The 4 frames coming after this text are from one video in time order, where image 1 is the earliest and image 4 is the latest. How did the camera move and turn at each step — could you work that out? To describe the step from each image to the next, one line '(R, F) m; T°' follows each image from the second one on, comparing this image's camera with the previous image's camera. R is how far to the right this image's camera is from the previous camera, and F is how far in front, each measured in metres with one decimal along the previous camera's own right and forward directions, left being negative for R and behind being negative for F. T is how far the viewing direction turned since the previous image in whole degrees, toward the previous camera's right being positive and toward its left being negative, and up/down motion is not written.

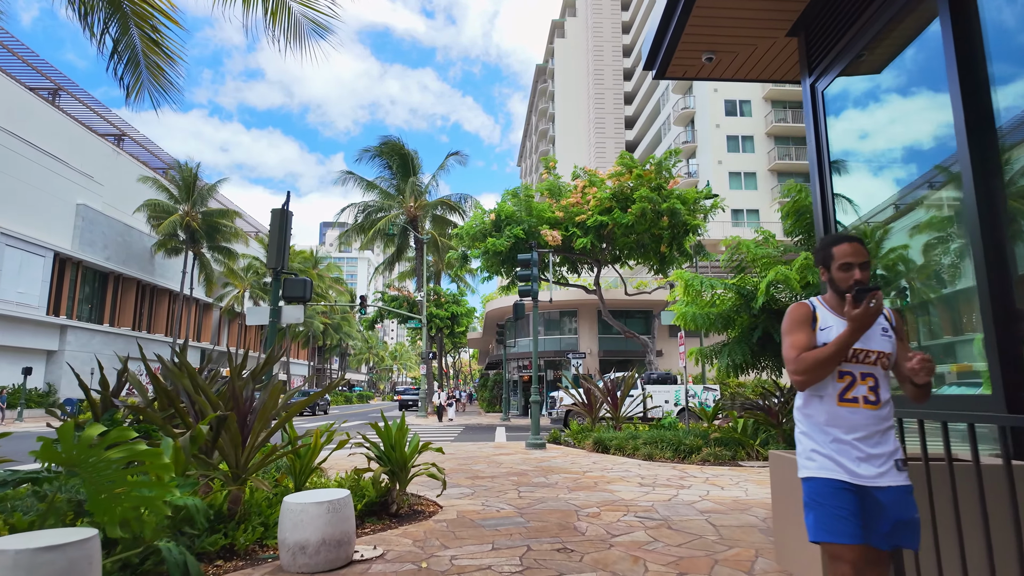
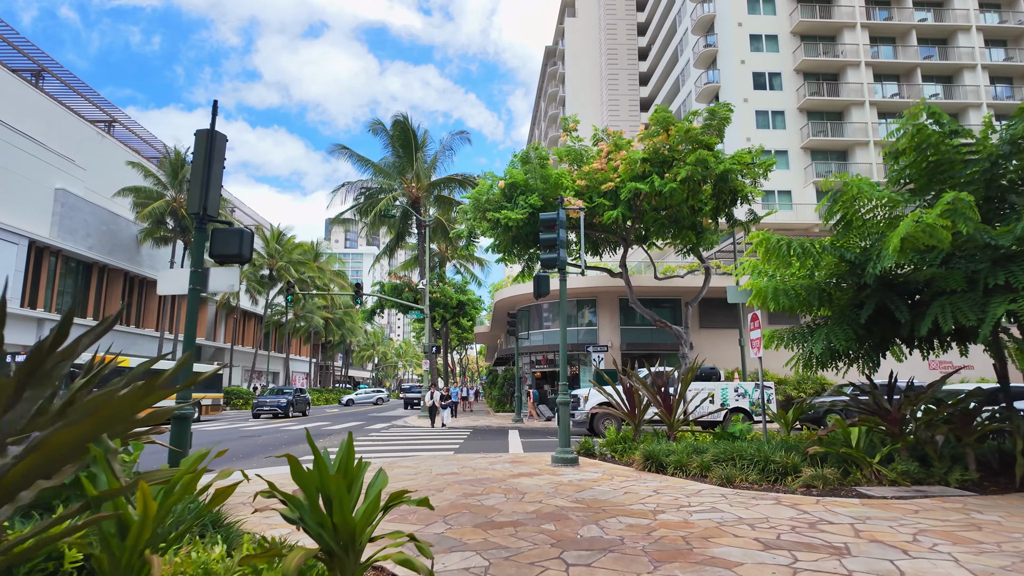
(-0.3, +3.1) m; -1°
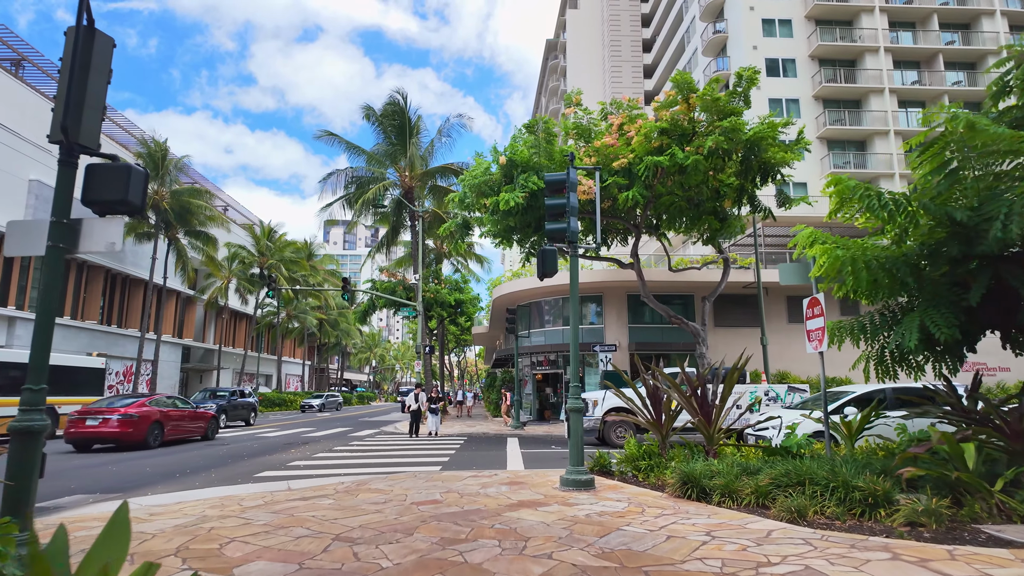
(0.0, +2.1) m; 0°
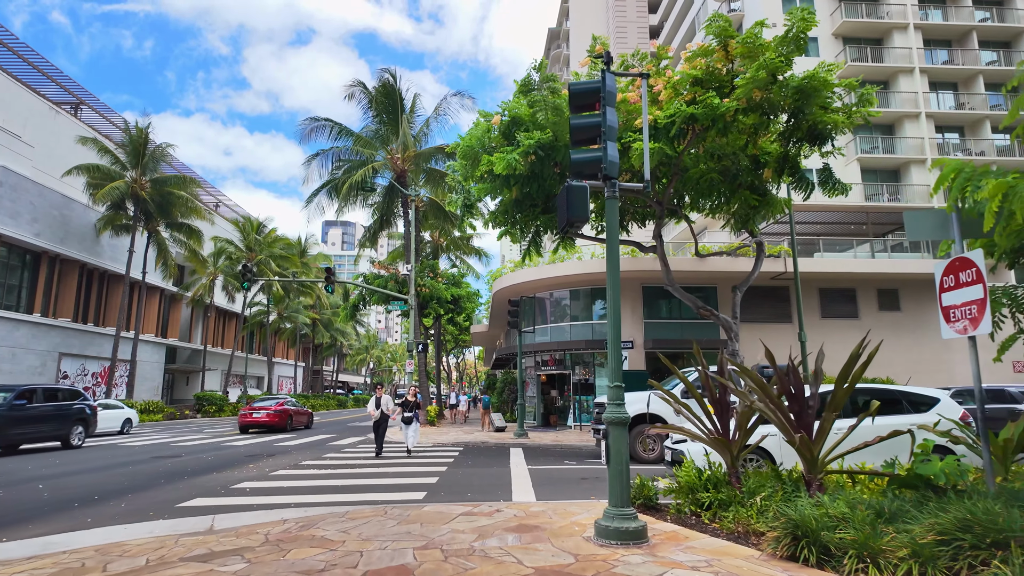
(-0.1, +2.6) m; 0°
